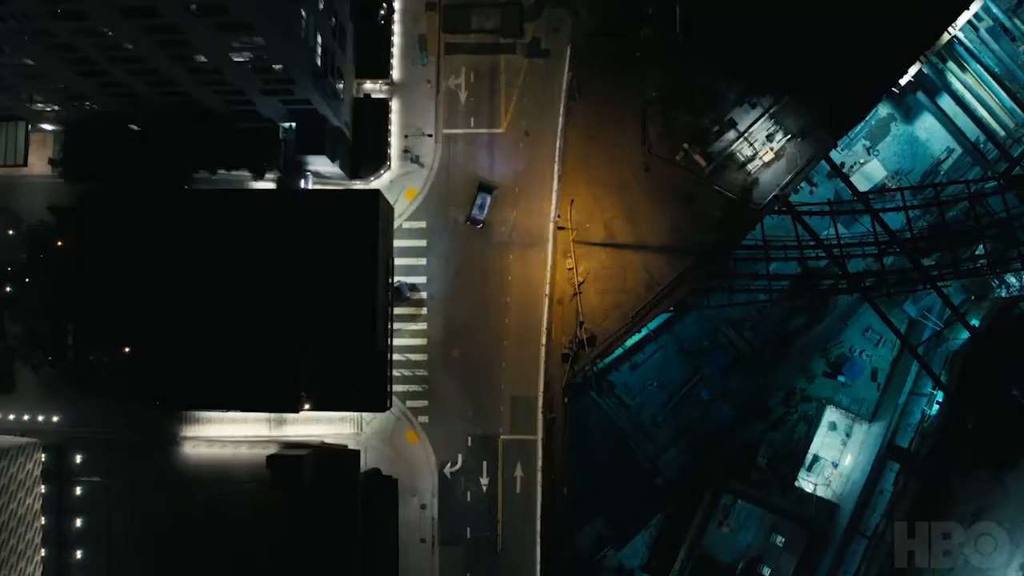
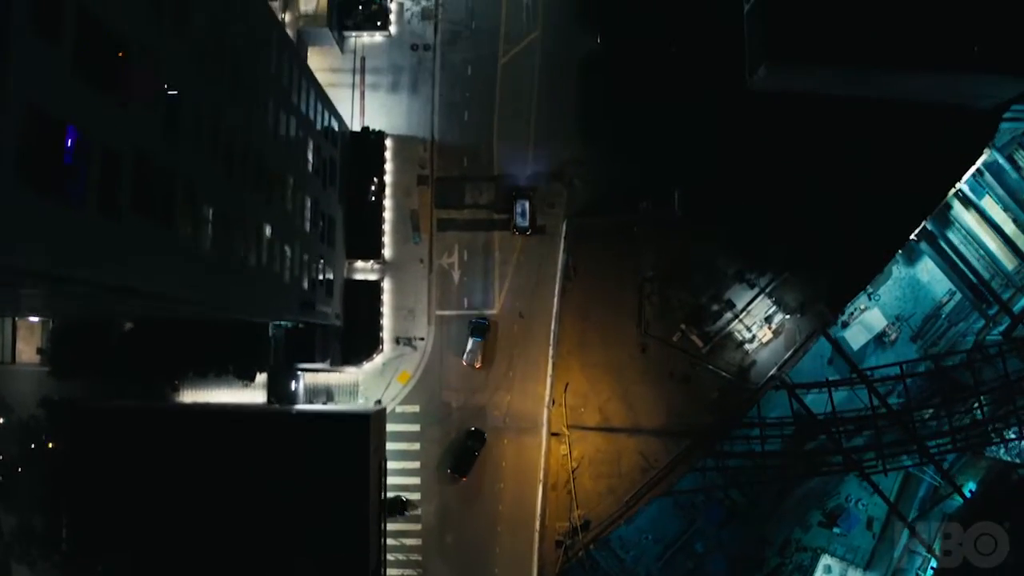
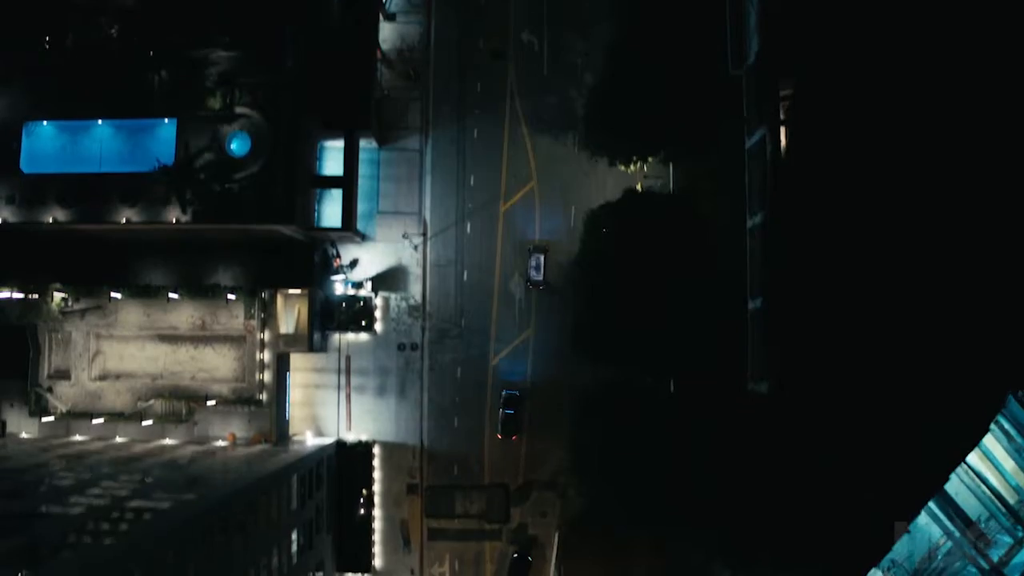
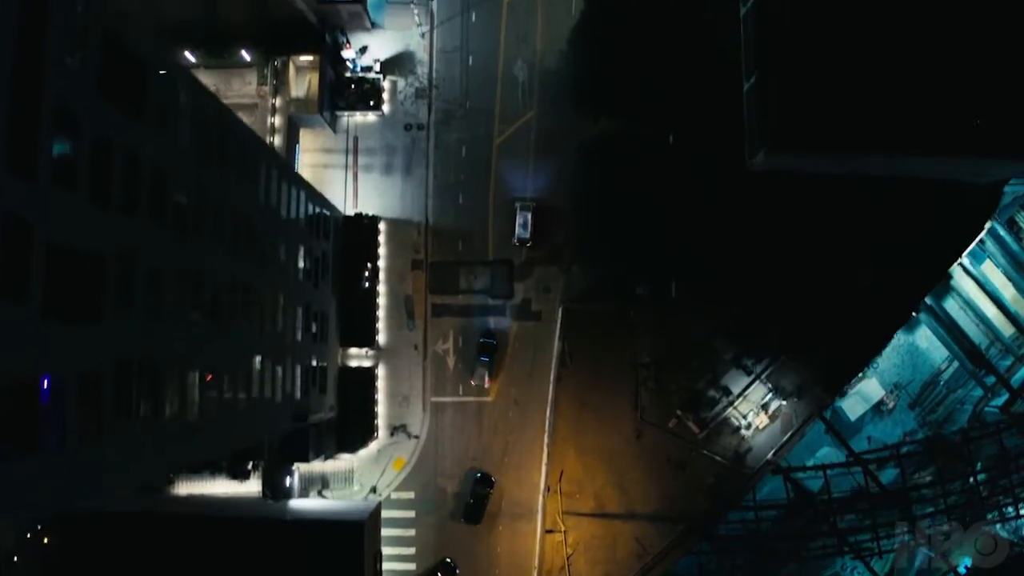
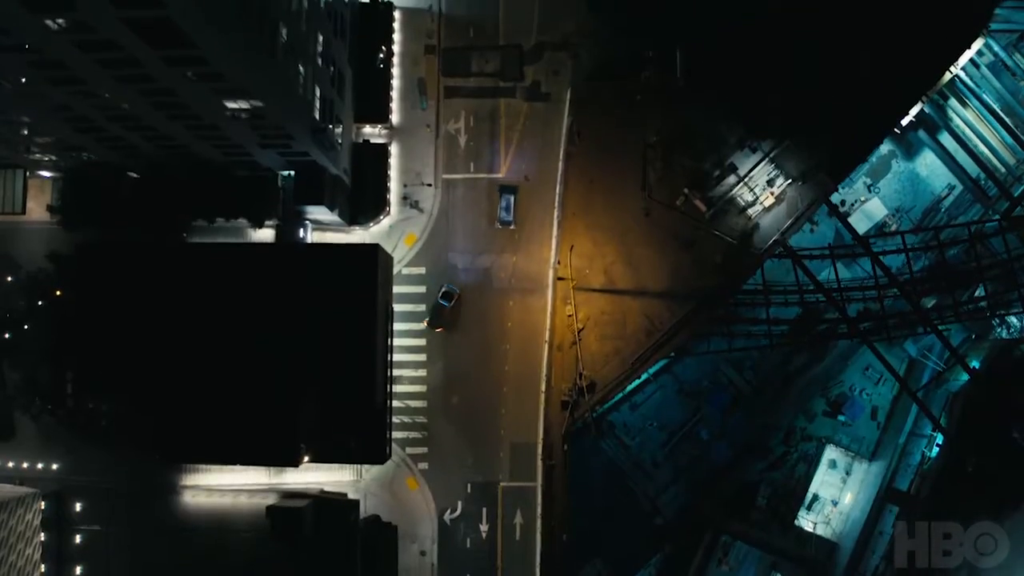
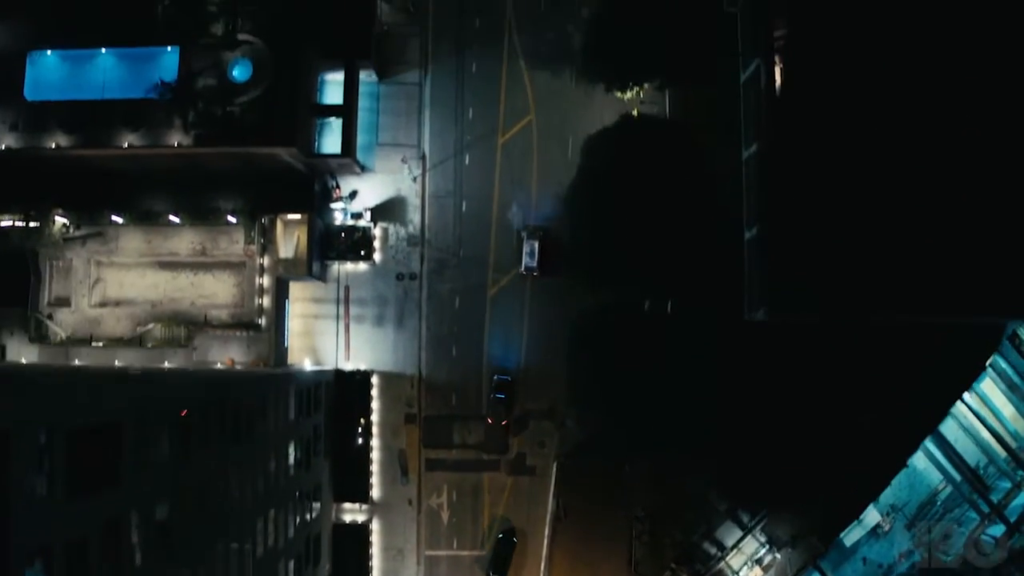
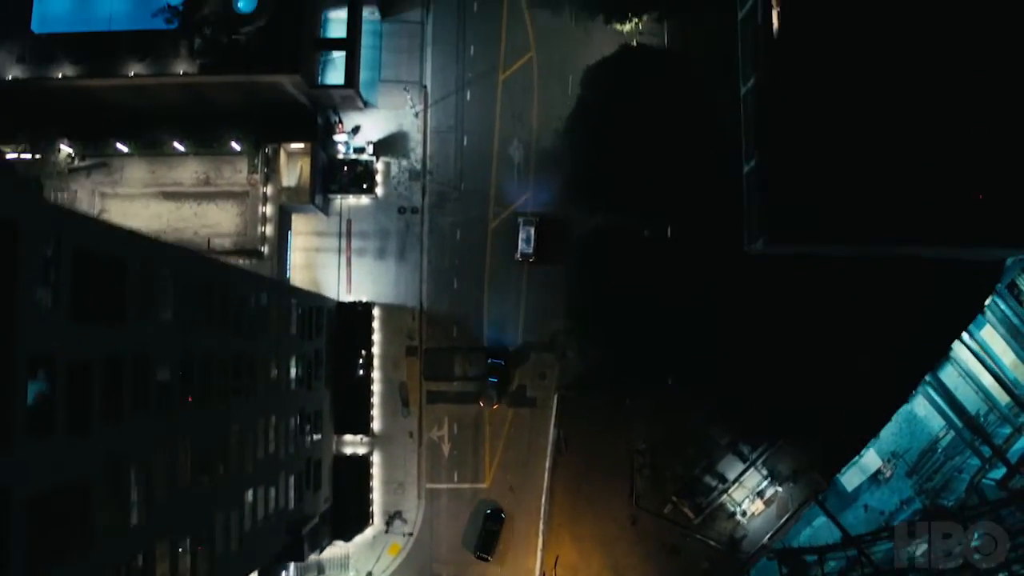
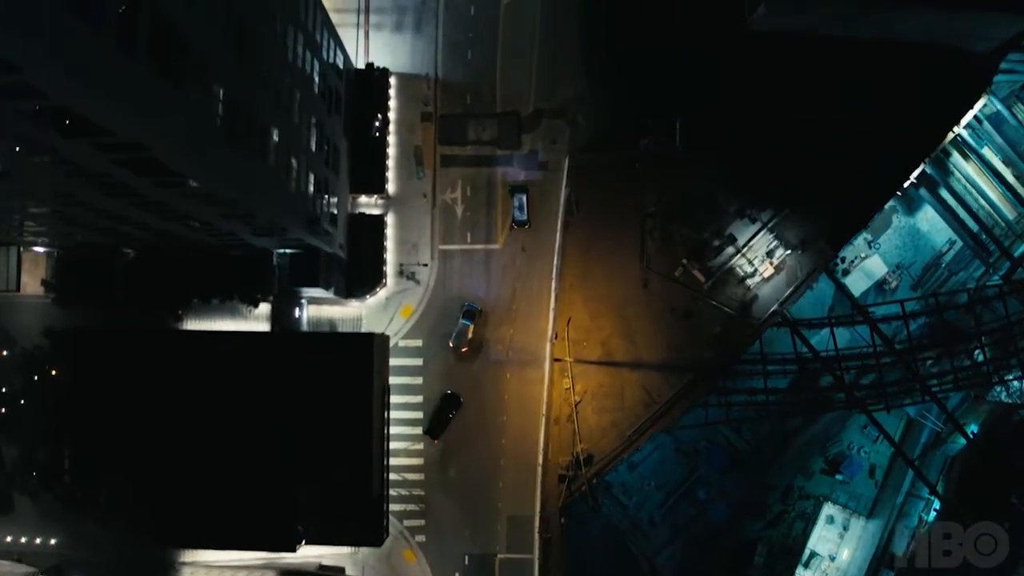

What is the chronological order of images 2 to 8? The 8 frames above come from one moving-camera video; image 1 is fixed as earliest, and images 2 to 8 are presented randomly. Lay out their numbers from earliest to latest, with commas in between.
5, 8, 2, 4, 7, 6, 3
